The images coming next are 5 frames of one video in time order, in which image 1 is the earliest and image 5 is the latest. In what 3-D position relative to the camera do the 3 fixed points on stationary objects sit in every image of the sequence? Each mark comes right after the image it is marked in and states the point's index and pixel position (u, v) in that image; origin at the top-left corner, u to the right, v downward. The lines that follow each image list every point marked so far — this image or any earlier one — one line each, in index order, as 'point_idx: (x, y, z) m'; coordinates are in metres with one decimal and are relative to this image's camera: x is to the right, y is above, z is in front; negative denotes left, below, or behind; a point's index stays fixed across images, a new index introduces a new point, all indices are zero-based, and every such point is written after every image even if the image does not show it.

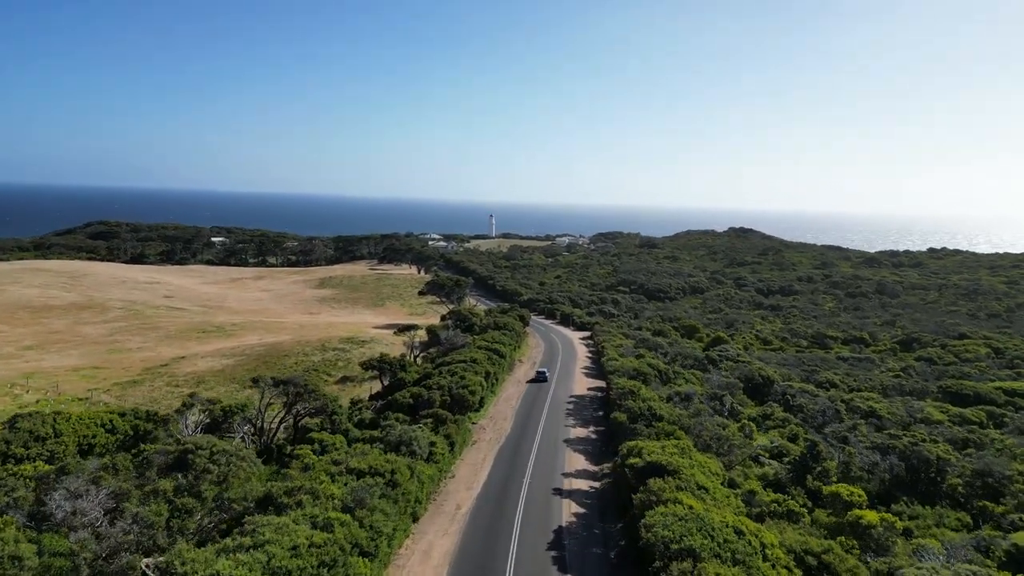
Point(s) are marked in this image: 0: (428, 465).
0: (-2.3, -5.0, +19.7) m
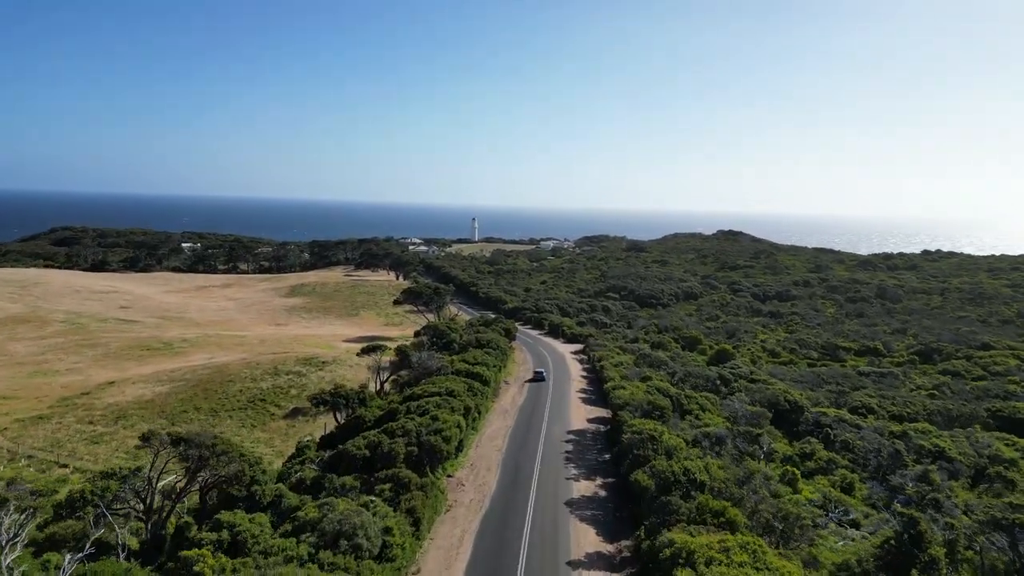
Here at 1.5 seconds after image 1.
0: (-2.6, -5.4, +13.7) m
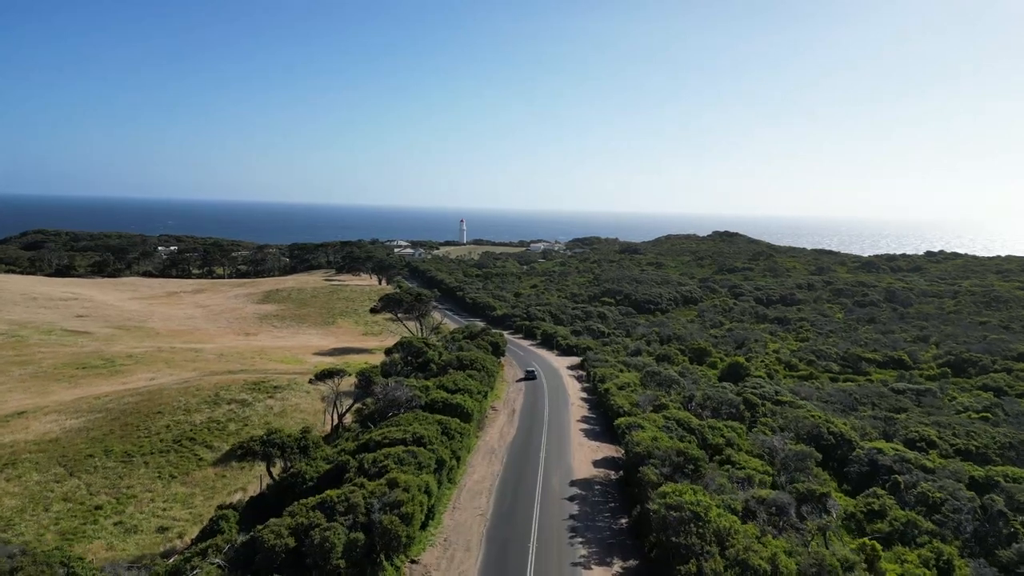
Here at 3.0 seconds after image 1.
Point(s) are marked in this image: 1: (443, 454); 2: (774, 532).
0: (-2.7, -5.8, +7.8) m
1: (-1.9, -4.6, +19.6) m
2: (+5.7, -5.3, +15.8) m
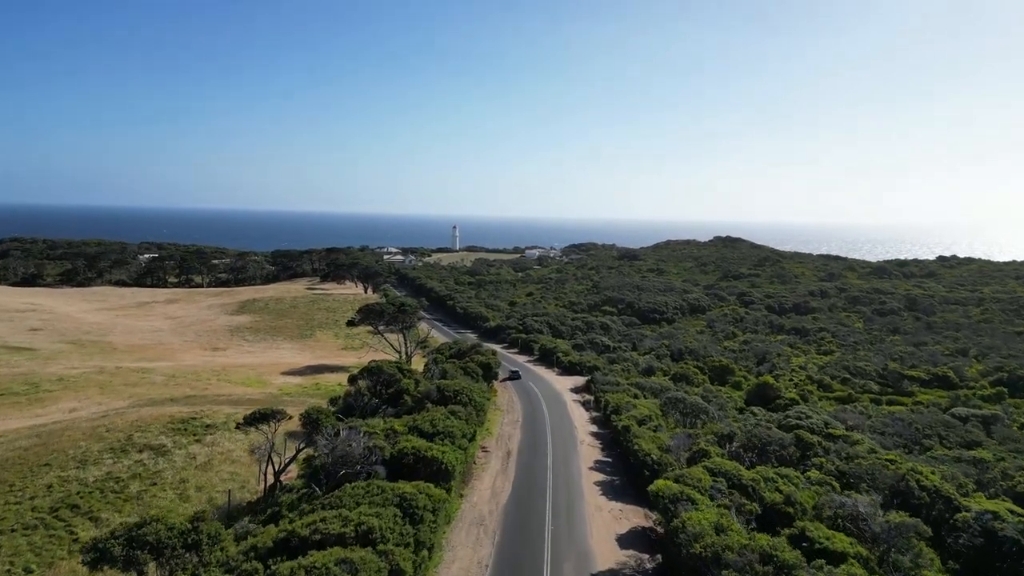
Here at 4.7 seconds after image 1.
0: (-2.7, -6.0, +1.1) m
1: (-2.0, -4.9, +13.0) m
2: (+5.7, -5.6, +9.2) m
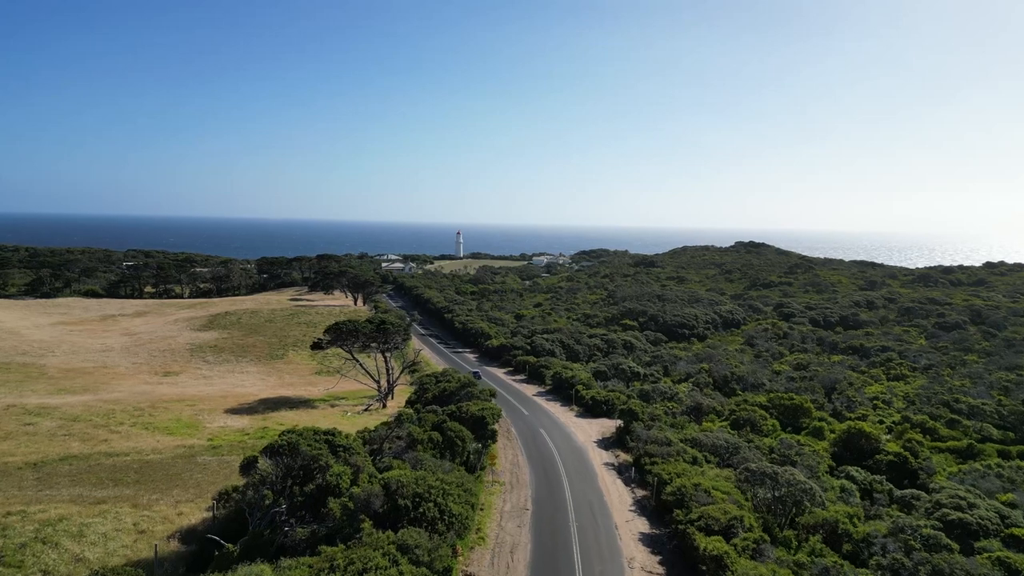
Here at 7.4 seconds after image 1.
0: (-2.9, -6.3, -9.7) m
1: (-2.0, -5.3, +2.2) m
2: (+5.6, -5.9, -1.7) m
